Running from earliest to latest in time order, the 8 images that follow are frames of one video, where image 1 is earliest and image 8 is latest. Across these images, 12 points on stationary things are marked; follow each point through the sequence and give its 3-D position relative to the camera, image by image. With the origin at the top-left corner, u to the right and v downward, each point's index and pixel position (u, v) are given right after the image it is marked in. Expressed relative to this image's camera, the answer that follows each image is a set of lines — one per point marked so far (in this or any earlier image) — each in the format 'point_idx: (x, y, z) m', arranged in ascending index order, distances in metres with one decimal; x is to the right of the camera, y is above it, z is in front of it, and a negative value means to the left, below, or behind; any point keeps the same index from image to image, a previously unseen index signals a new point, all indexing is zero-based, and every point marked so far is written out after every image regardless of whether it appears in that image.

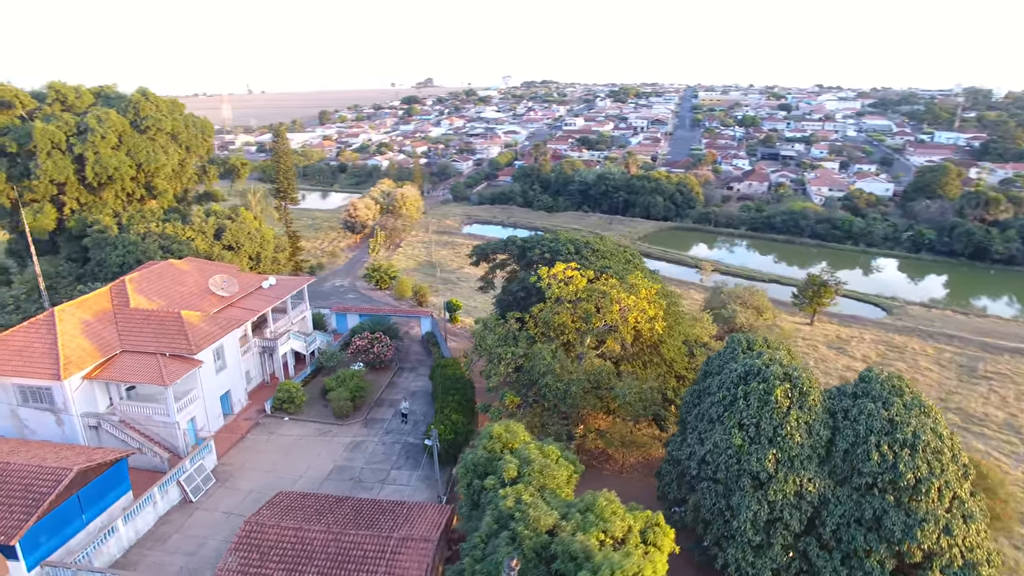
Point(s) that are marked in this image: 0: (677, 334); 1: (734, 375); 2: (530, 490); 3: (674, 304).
0: (+5.1, -1.4, +18.7) m
1: (+4.8, -1.9, +13.1) m
2: (+0.3, -3.7, +11.2) m
3: (+5.2, -0.6, +19.3) m
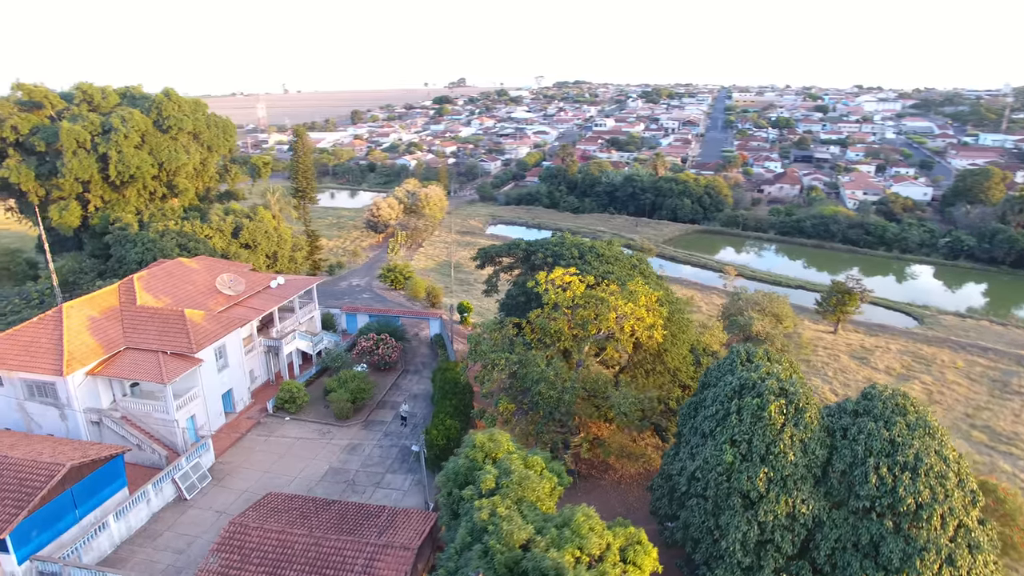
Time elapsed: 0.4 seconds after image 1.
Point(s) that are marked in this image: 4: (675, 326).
0: (+5.1, -1.6, +18.1) m
1: (+4.5, -2.1, +12.6) m
2: (-0.1, -3.8, +10.9) m
3: (+5.2, -0.8, +18.7) m
4: (+4.8, -1.2, +17.9) m
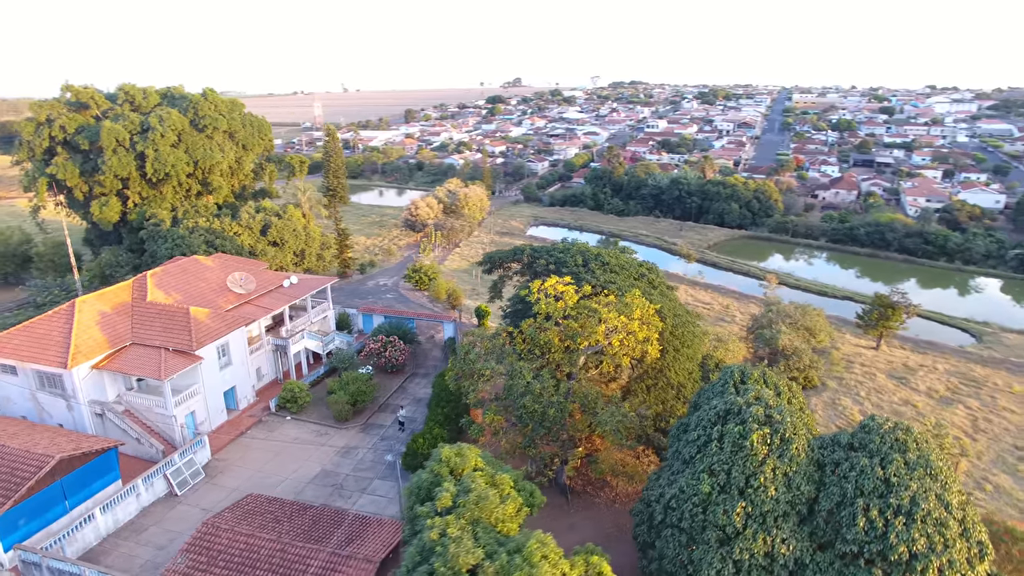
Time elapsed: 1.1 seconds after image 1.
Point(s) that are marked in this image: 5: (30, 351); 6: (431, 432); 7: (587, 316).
0: (+5.0, -2.0, +17.2) m
1: (+3.9, -2.4, +11.8) m
2: (-0.9, -4.0, +10.4) m
3: (+5.1, -1.1, +17.8) m
4: (+4.7, -1.5, +17.0) m
5: (-13.9, -1.8, +17.5) m
6: (-2.1, -3.8, +16.3) m
7: (+1.8, -0.7, +15.2) m
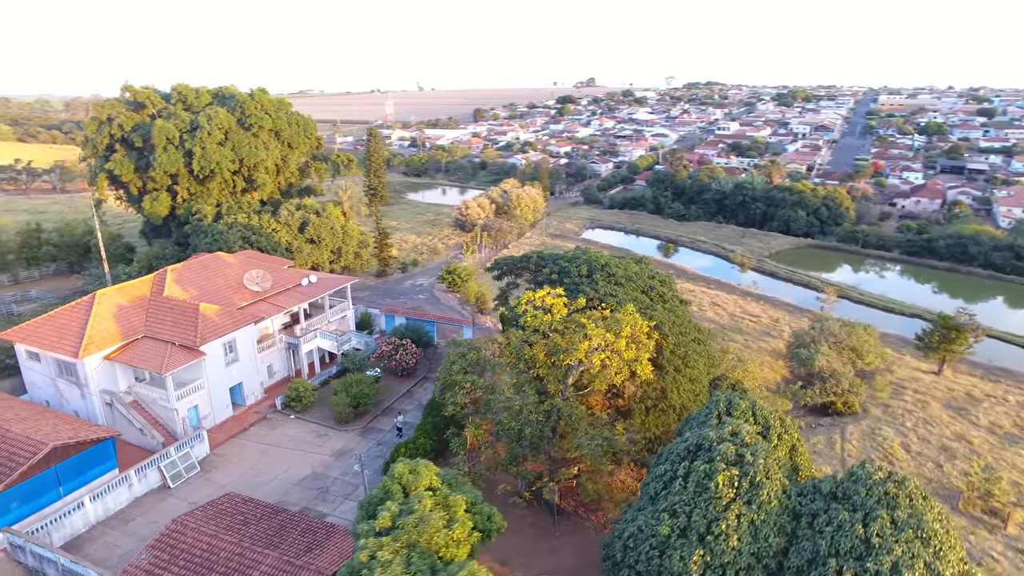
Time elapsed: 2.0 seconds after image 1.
0: (+4.7, -2.4, +16.0) m
1: (+3.0, -2.8, +10.8) m
2: (-1.9, -4.2, +9.9) m
3: (+4.9, -1.6, +16.6) m
4: (+4.4, -1.9, +15.8) m
5: (-13.9, -1.6, +18.4) m
6: (-2.5, -4.0, +15.9) m
7: (+1.4, -1.0, +14.3) m
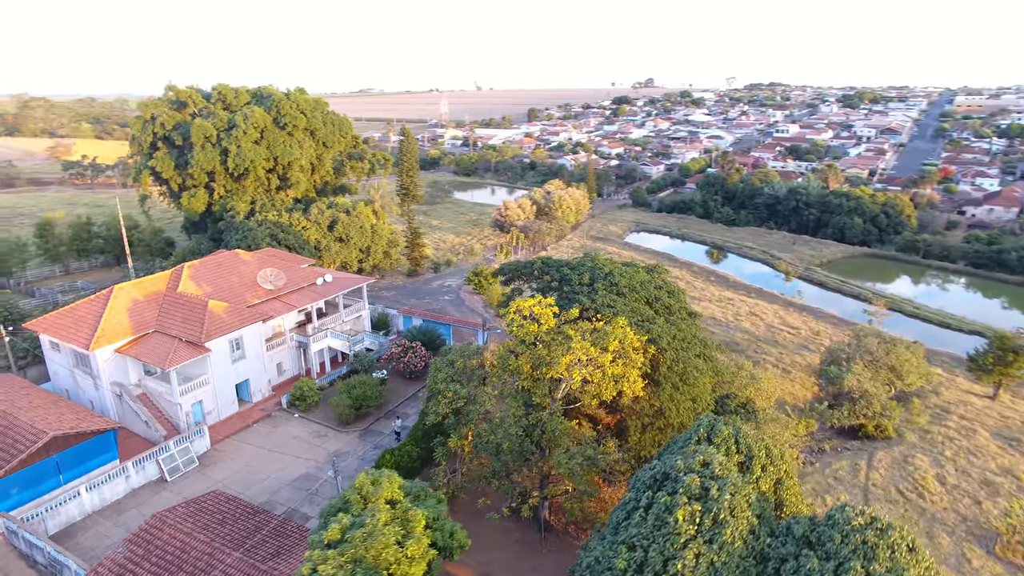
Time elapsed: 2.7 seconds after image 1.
0: (+4.4, -2.7, +15.1) m
1: (+2.3, -3.1, +10.0) m
2: (-2.8, -4.3, +9.6) m
3: (+4.7, -1.9, +15.7) m
4: (+4.1, -2.3, +15.0) m
5: (-13.9, -1.3, +19.1) m
6: (-2.8, -4.1, +15.6) m
7: (+1.0, -1.2, +13.7) m
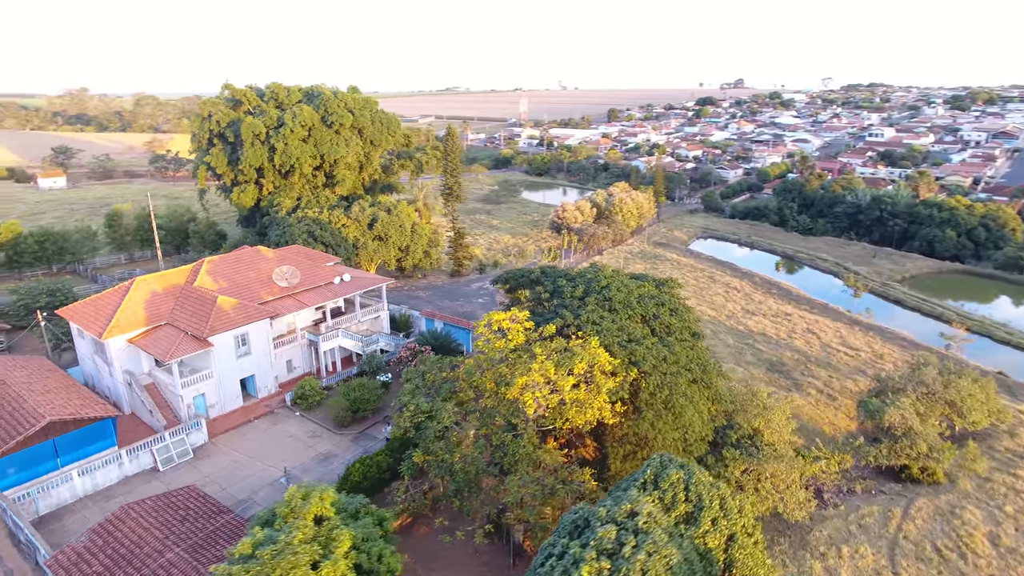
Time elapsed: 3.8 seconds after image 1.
0: (+3.7, -3.2, +13.8) m
1: (+0.9, -3.4, +9.0) m
2: (-4.2, -4.5, +9.2) m
3: (+4.1, -2.4, +14.3) m
4: (+3.4, -2.7, +13.7) m
5: (-13.9, -1.0, +20.0) m
6: (-3.5, -4.2, +15.2) m
7: (+0.2, -1.5, +12.8) m
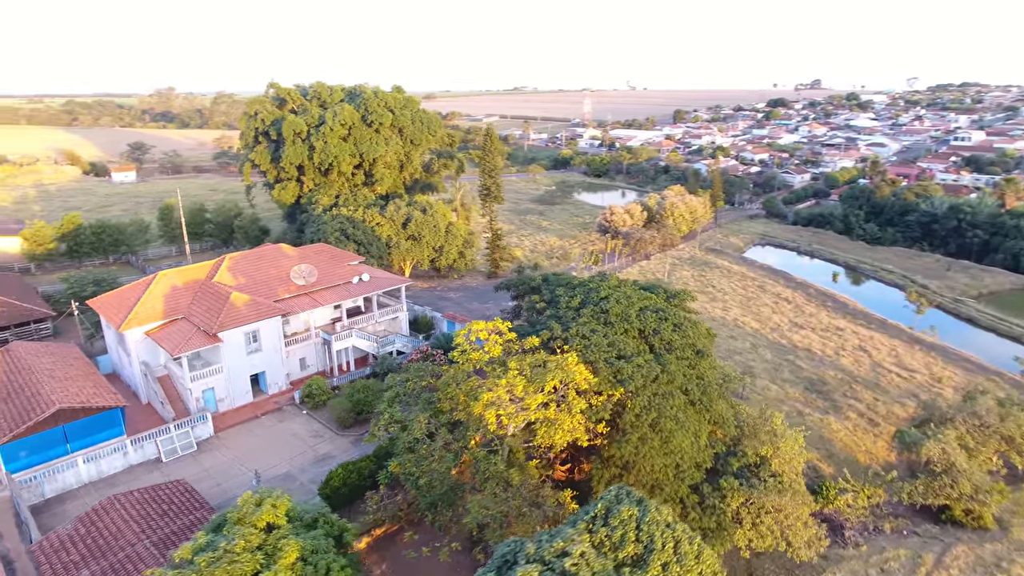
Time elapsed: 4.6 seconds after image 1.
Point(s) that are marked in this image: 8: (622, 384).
0: (+3.2, -3.5, +12.9) m
1: (0.0, -3.6, +8.4) m
2: (-5.1, -4.5, +9.1) m
3: (+3.7, -2.7, +13.3) m
4: (+2.9, -3.0, +12.7) m
5: (-13.7, -0.8, +20.8) m
6: (-3.8, -4.3, +15.0) m
7: (-0.3, -1.7, +12.2) m
8: (+2.4, -2.0, +12.9) m
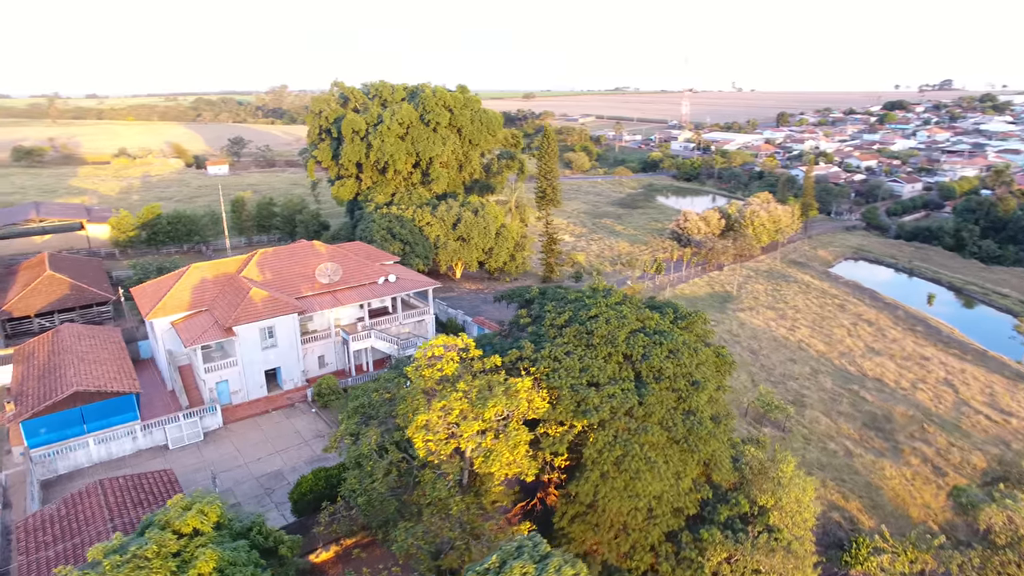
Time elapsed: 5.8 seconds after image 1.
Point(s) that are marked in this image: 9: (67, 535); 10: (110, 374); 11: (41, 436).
0: (+2.2, -3.9, +11.5) m
1: (-1.7, -3.9, +7.6) m
2: (-6.6, -4.5, +9.0) m
3: (+2.8, -3.2, +11.9) m
4: (+2.0, -3.4, +11.4) m
5: (-13.1, -0.4, +21.8) m
6: (-4.5, -4.4, +14.6) m
7: (-1.2, -2.0, +11.4) m
8: (+1.5, -2.4, +11.7) m
9: (-9.6, -5.4, +13.1) m
10: (-12.6, -2.7, +19.1) m
11: (-13.5, -4.2, +17.4) m
